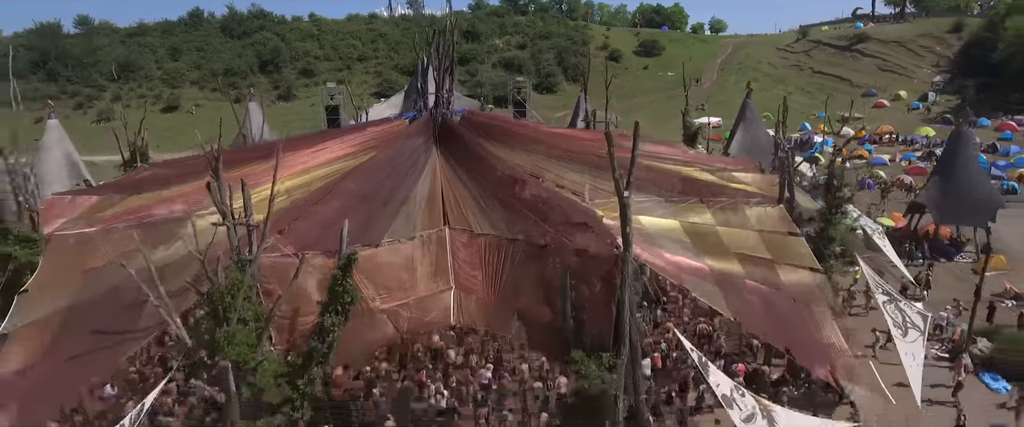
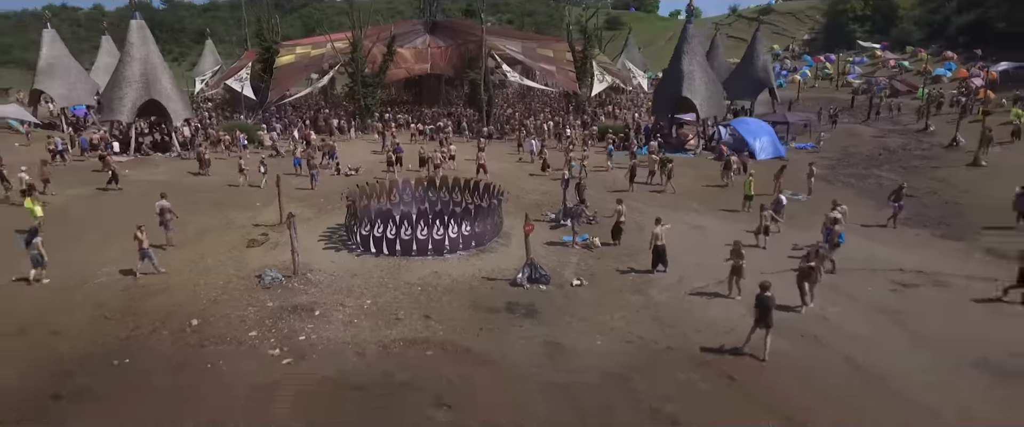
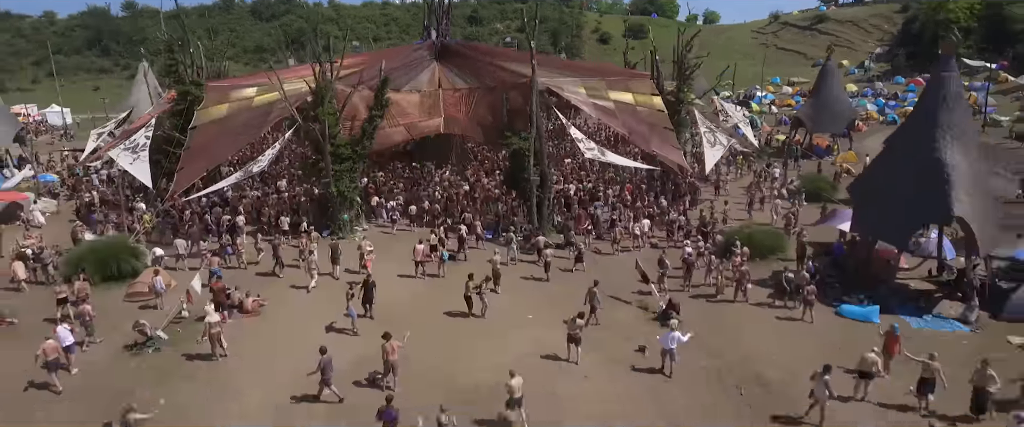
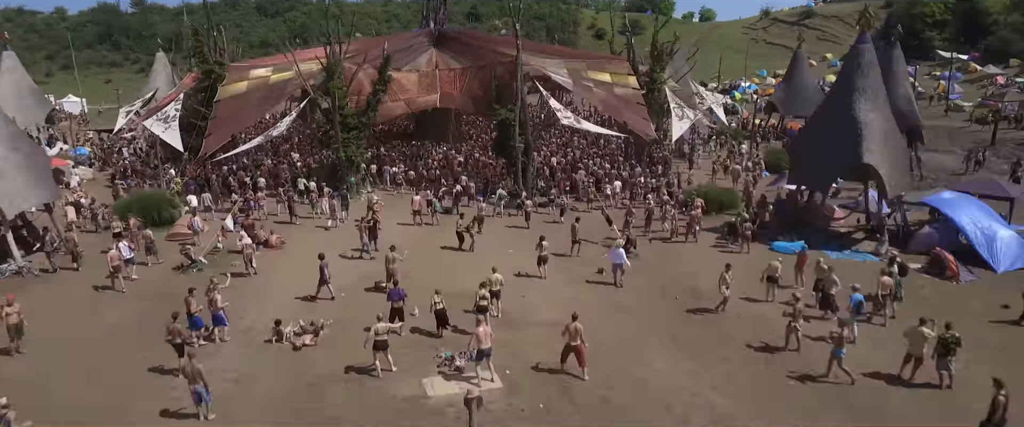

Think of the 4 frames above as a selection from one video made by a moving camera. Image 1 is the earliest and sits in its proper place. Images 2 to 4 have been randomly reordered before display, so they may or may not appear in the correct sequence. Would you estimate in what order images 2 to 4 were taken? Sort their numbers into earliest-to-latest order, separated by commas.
3, 4, 2
